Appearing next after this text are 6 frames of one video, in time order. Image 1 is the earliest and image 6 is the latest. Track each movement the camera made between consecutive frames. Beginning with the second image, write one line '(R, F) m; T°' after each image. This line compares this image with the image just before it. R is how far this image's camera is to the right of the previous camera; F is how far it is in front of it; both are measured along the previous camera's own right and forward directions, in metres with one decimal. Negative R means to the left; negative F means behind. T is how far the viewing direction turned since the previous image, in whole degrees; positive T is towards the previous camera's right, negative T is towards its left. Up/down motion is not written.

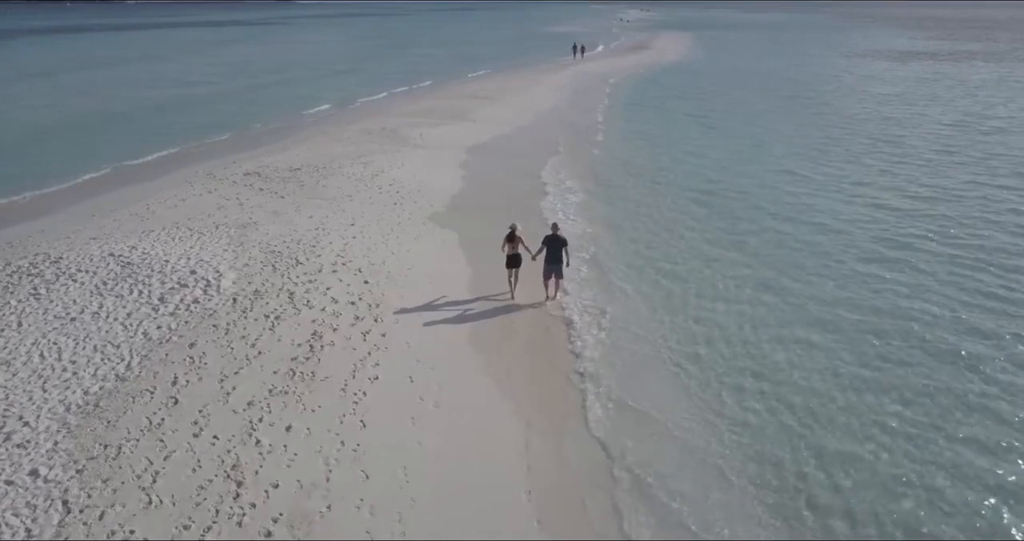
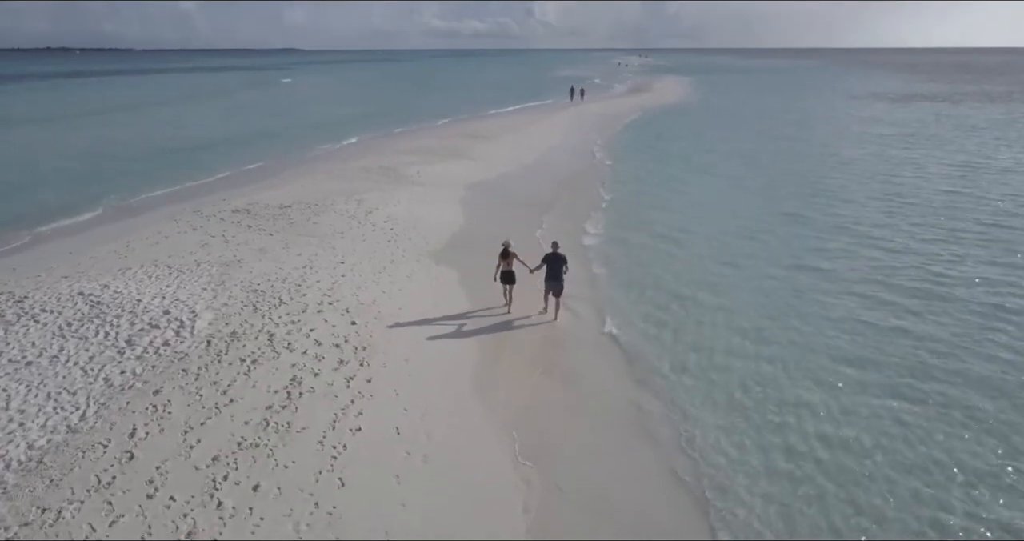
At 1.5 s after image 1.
(0.0, +0.9) m; 0°
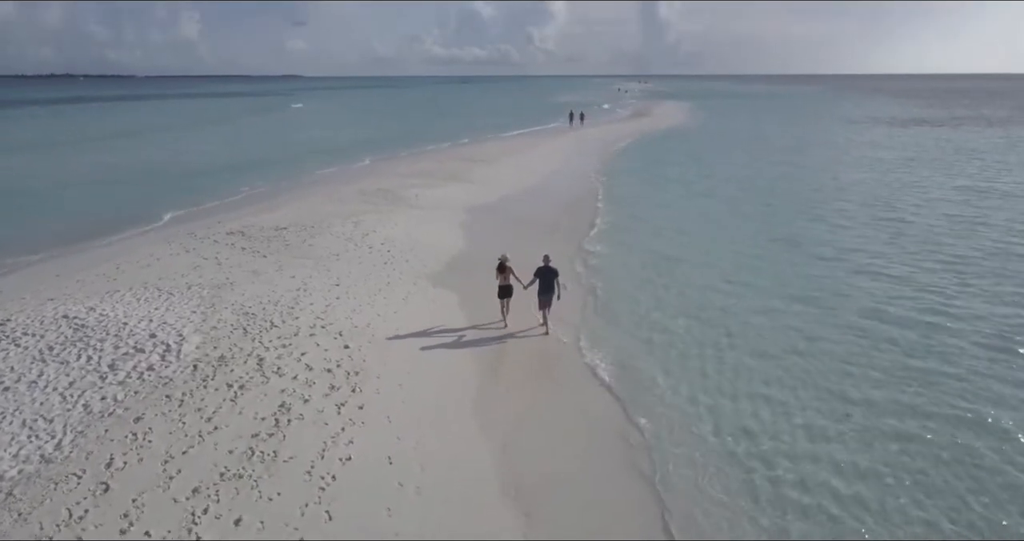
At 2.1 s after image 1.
(0.0, +0.4) m; 0°
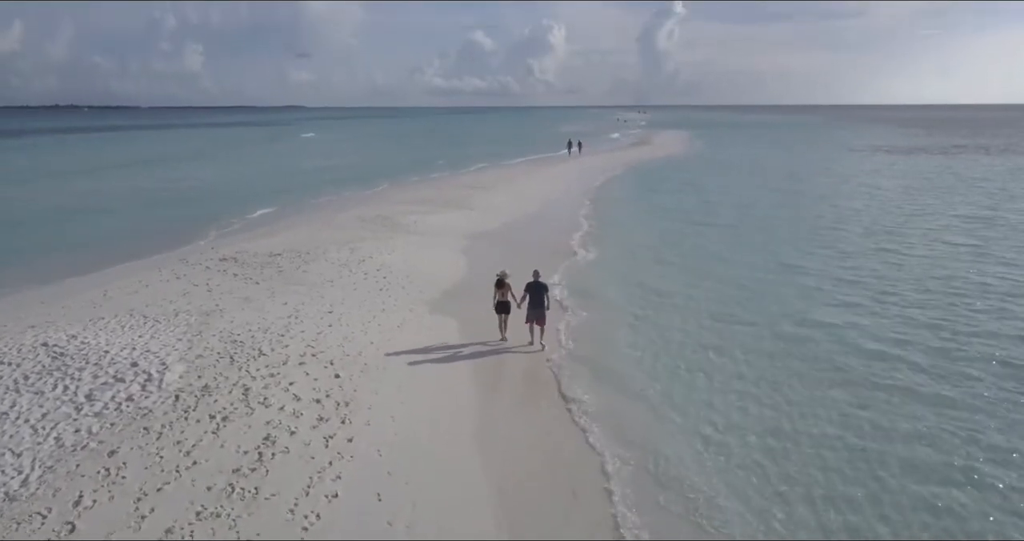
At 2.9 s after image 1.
(0.0, +0.4) m; 0°
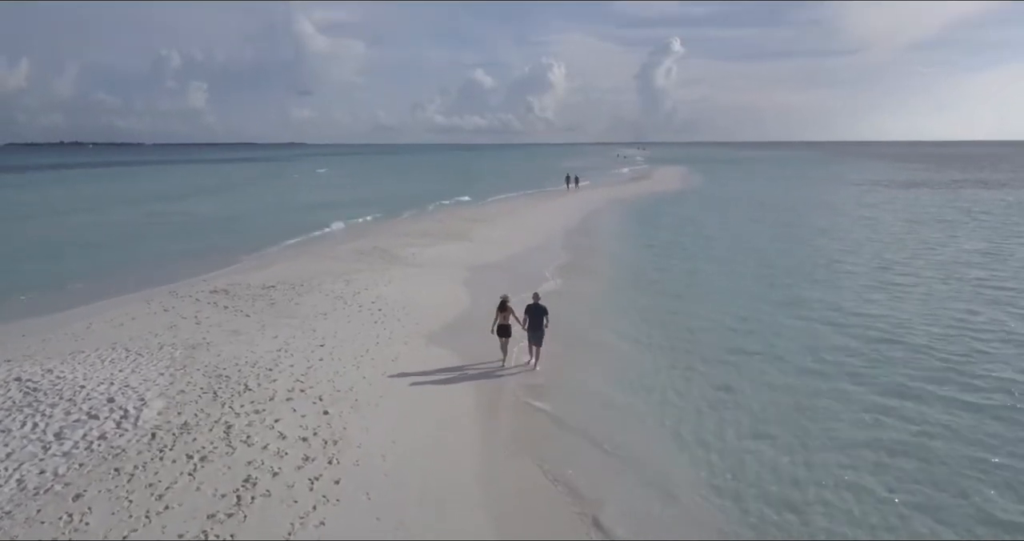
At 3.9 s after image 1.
(0.0, +0.5) m; 0°
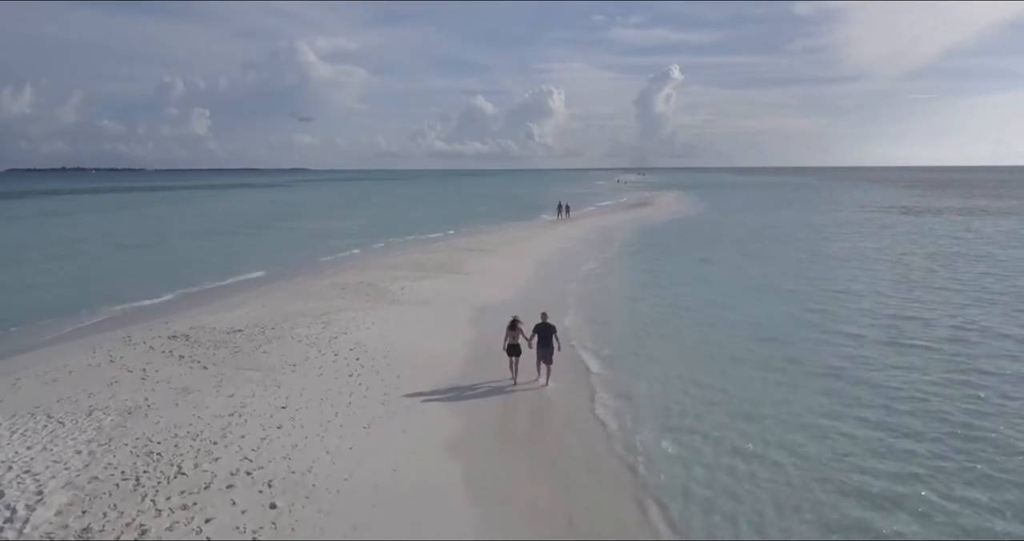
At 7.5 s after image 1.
(+0.1, +2.0) m; 0°
